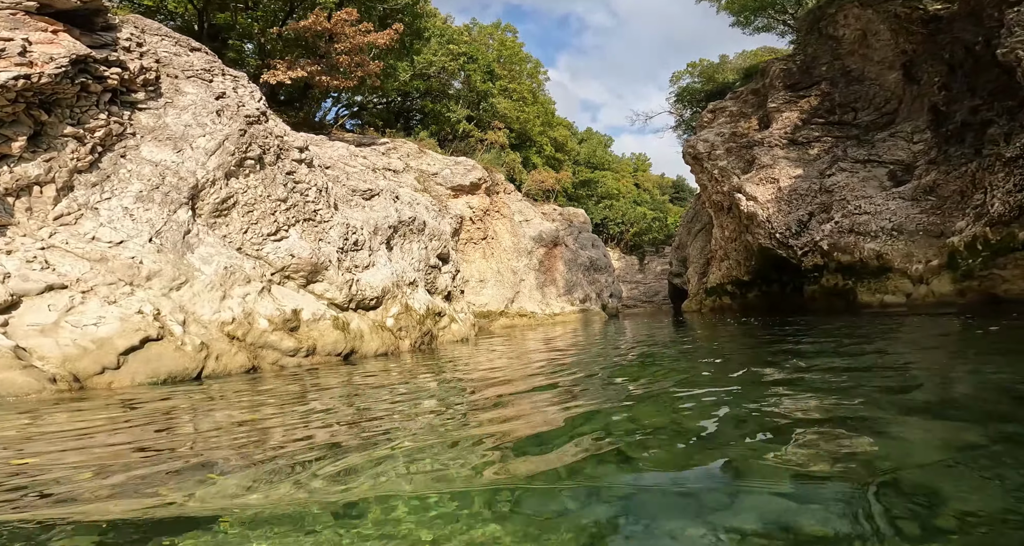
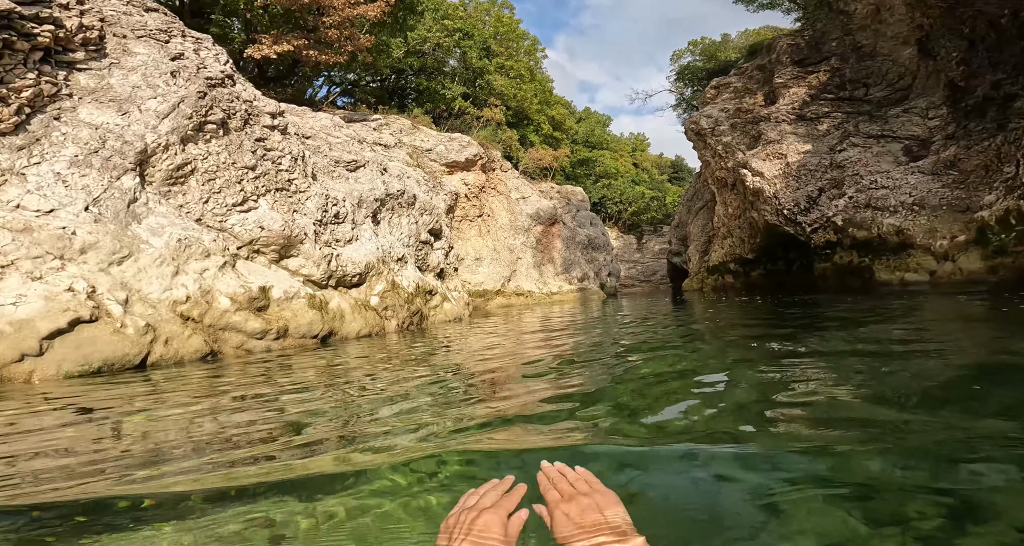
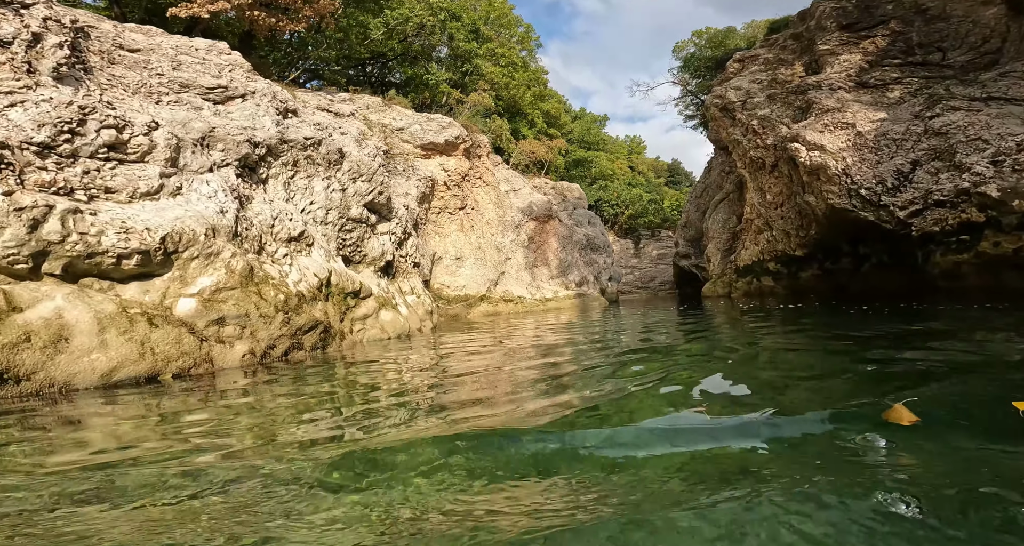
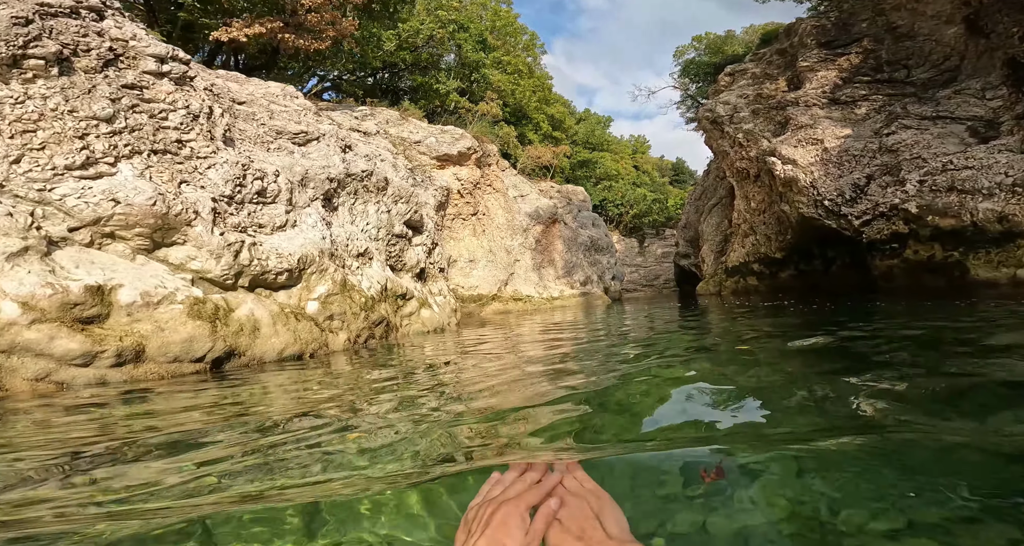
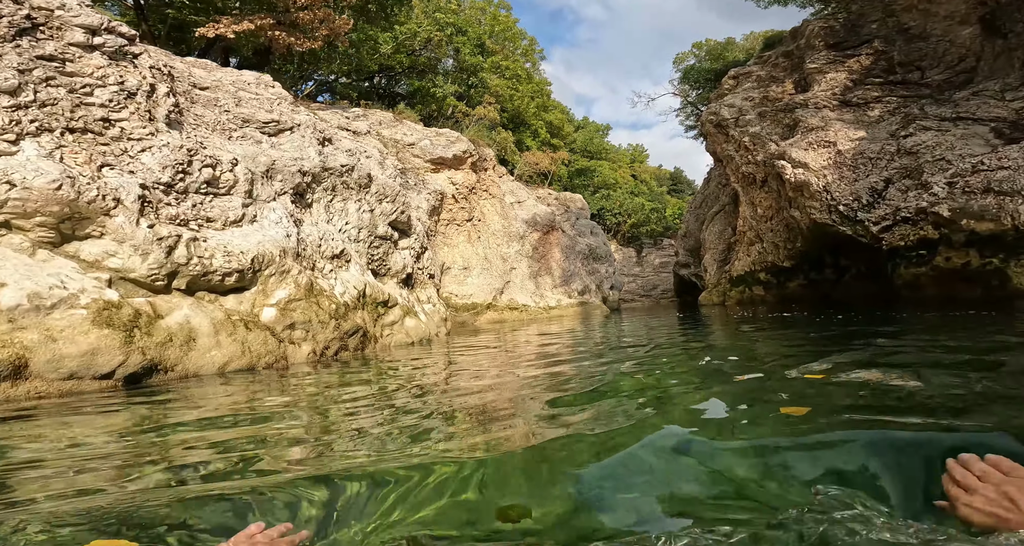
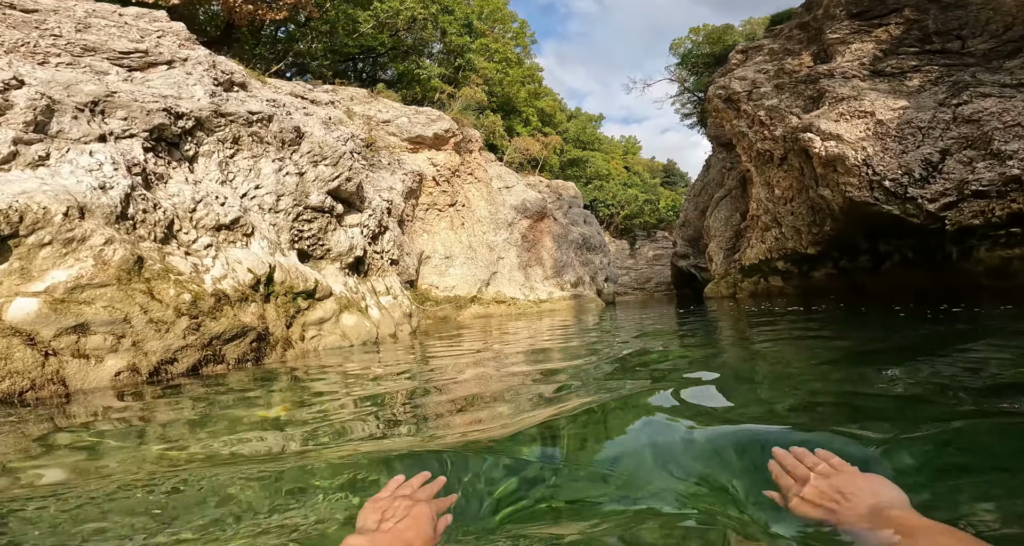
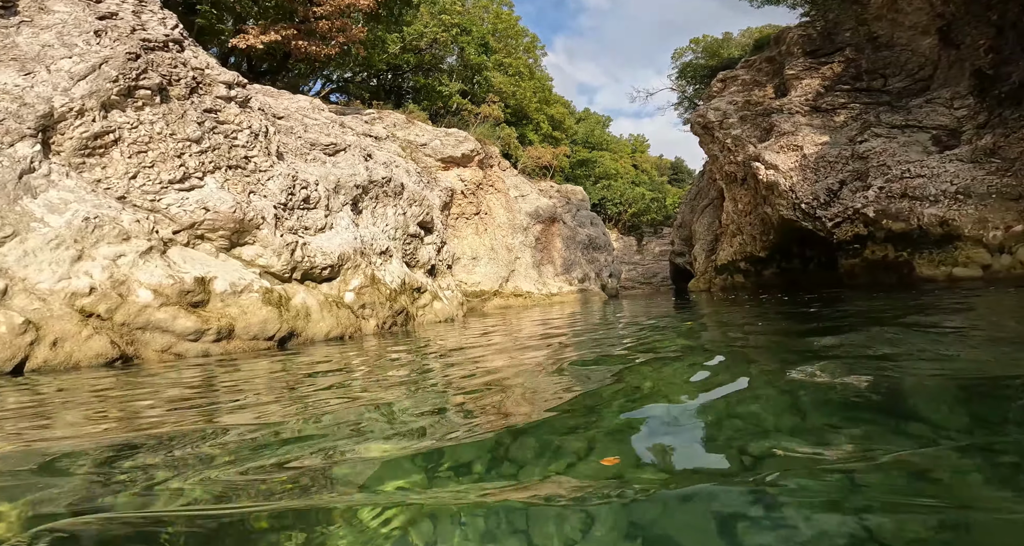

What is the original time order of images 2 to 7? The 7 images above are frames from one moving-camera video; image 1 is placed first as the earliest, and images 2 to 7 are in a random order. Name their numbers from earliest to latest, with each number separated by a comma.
2, 7, 4, 5, 3, 6
